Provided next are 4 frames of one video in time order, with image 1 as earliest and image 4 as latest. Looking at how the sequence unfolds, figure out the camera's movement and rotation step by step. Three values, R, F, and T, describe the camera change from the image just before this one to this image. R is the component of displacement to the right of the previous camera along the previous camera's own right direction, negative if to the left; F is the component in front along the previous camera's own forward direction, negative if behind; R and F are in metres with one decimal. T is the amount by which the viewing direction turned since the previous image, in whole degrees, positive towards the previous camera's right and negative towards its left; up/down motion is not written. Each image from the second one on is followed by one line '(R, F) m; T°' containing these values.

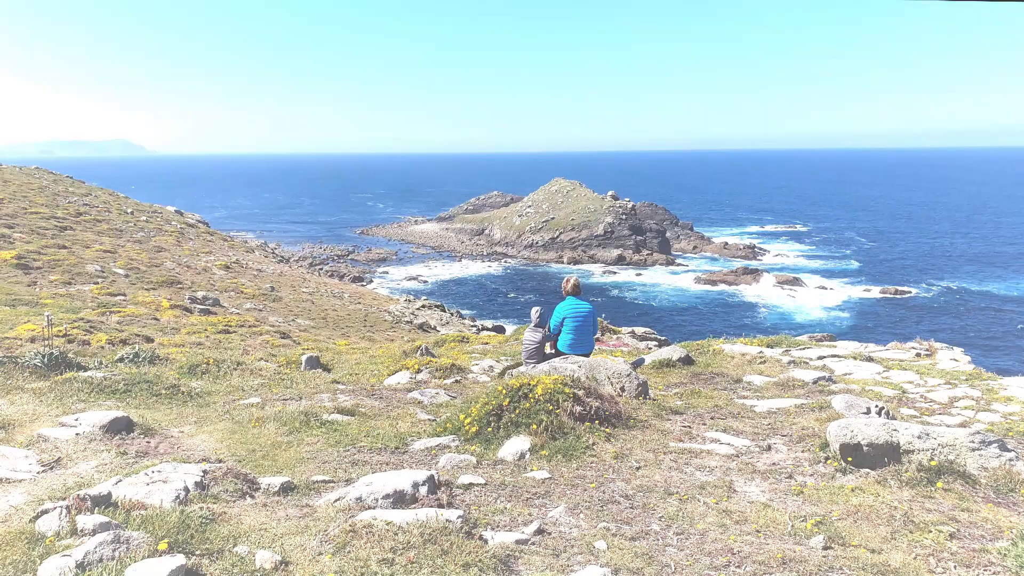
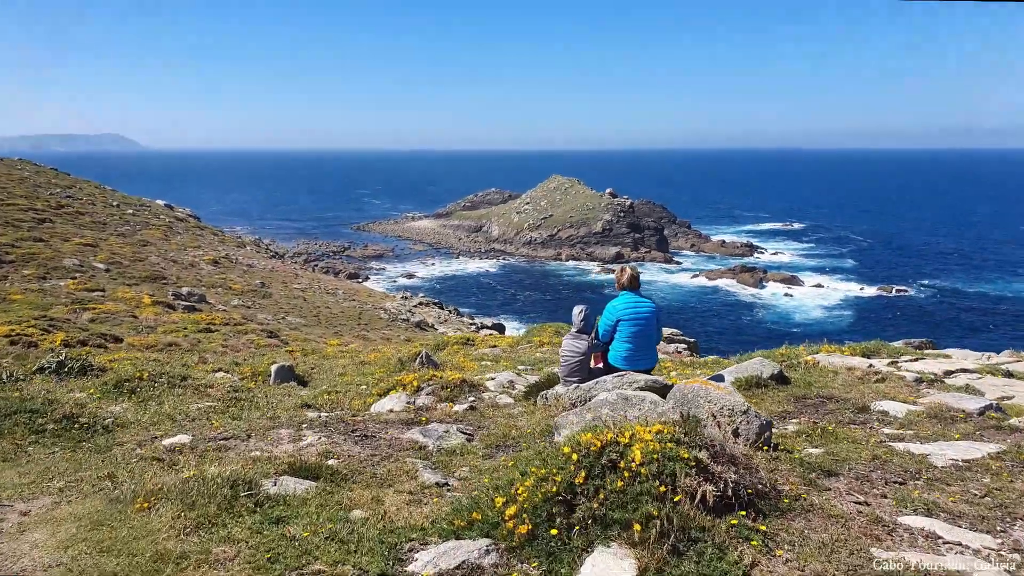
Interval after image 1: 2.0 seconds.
(-0.6, +3.2) m; +1°
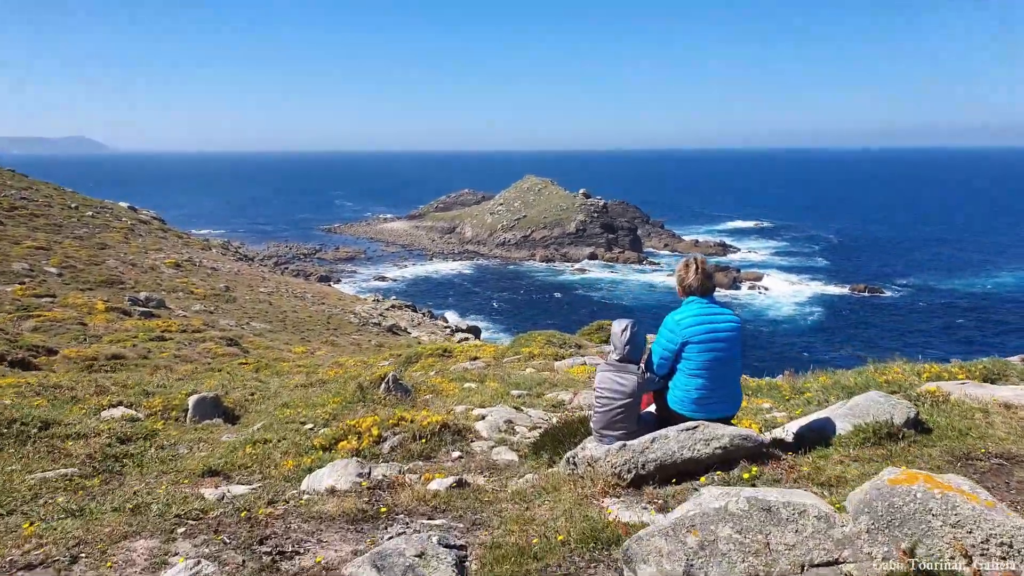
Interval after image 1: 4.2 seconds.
(-0.3, +3.1) m; +2°
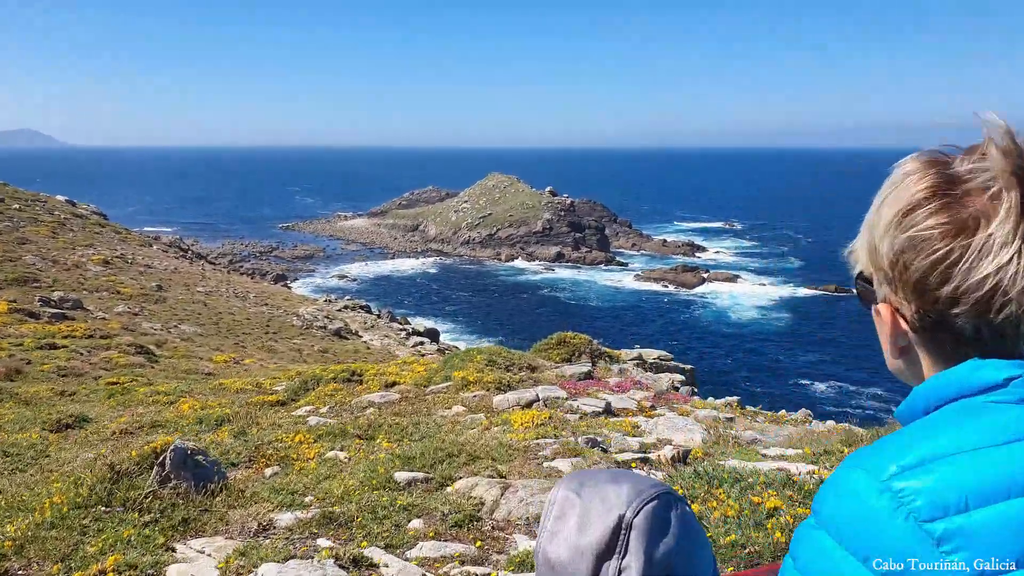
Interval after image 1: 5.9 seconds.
(+0.9, +4.8) m; +3°
